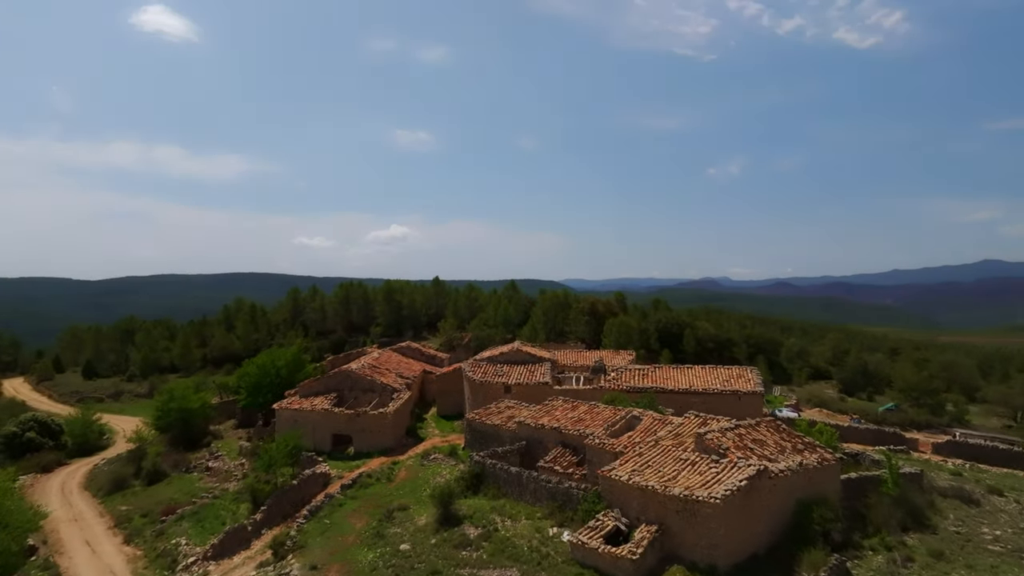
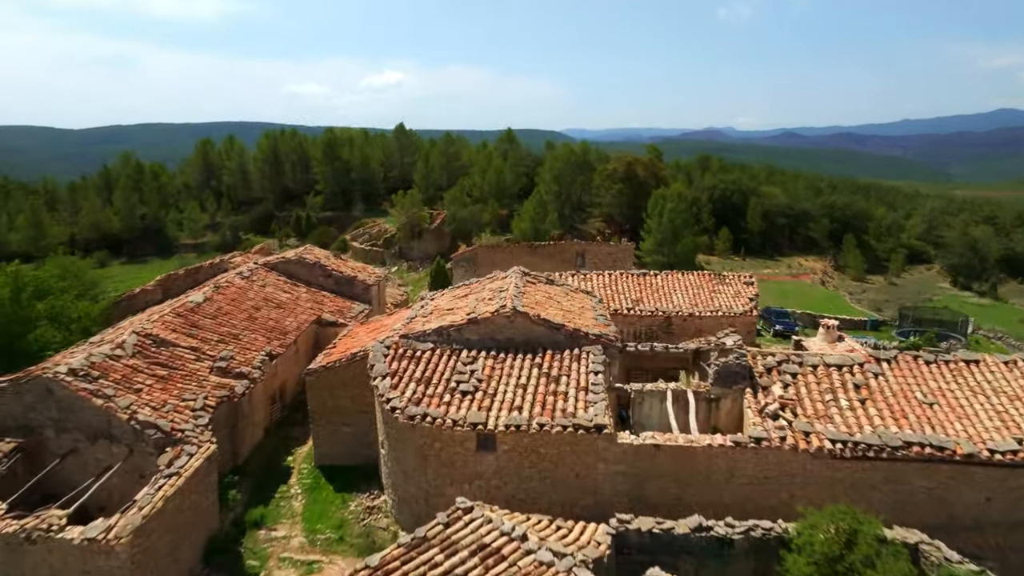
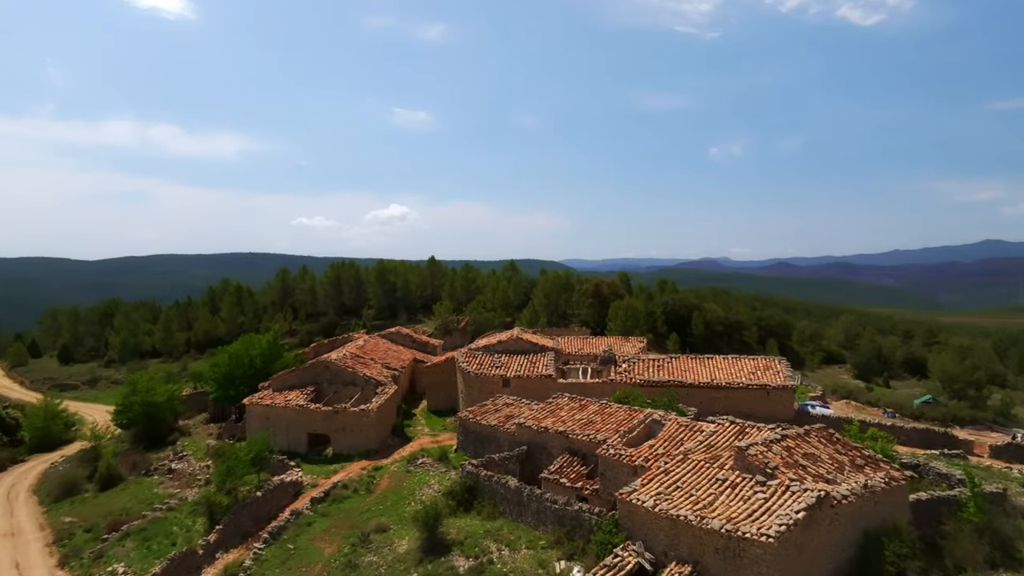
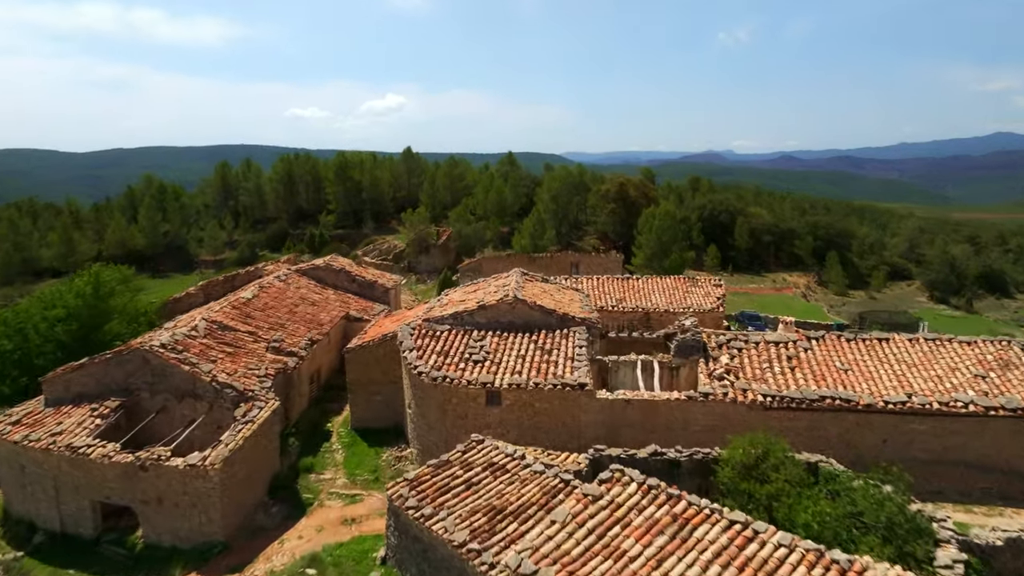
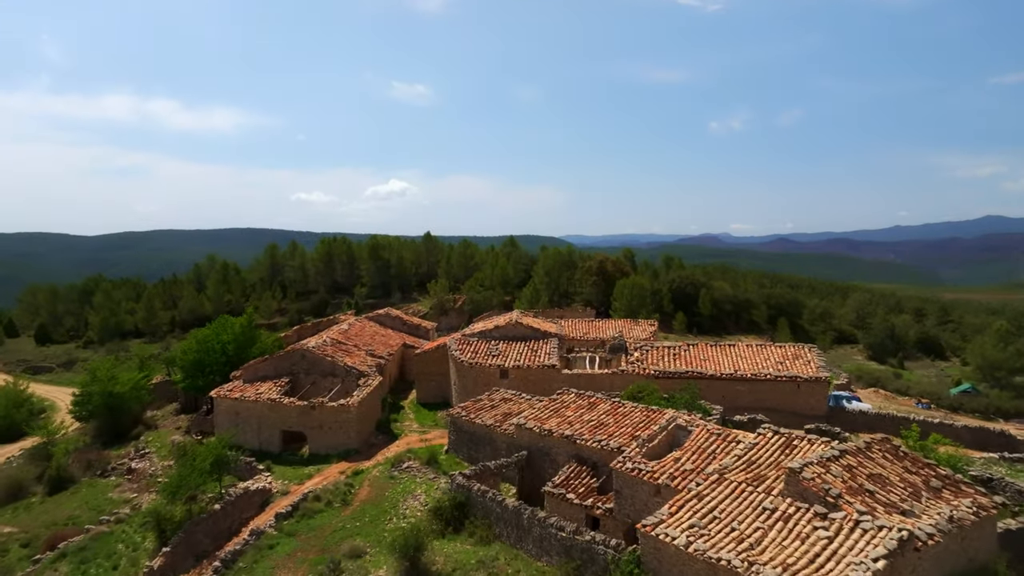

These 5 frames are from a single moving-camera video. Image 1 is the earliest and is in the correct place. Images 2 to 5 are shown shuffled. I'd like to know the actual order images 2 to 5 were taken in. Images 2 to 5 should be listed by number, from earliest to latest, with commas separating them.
3, 5, 4, 2
